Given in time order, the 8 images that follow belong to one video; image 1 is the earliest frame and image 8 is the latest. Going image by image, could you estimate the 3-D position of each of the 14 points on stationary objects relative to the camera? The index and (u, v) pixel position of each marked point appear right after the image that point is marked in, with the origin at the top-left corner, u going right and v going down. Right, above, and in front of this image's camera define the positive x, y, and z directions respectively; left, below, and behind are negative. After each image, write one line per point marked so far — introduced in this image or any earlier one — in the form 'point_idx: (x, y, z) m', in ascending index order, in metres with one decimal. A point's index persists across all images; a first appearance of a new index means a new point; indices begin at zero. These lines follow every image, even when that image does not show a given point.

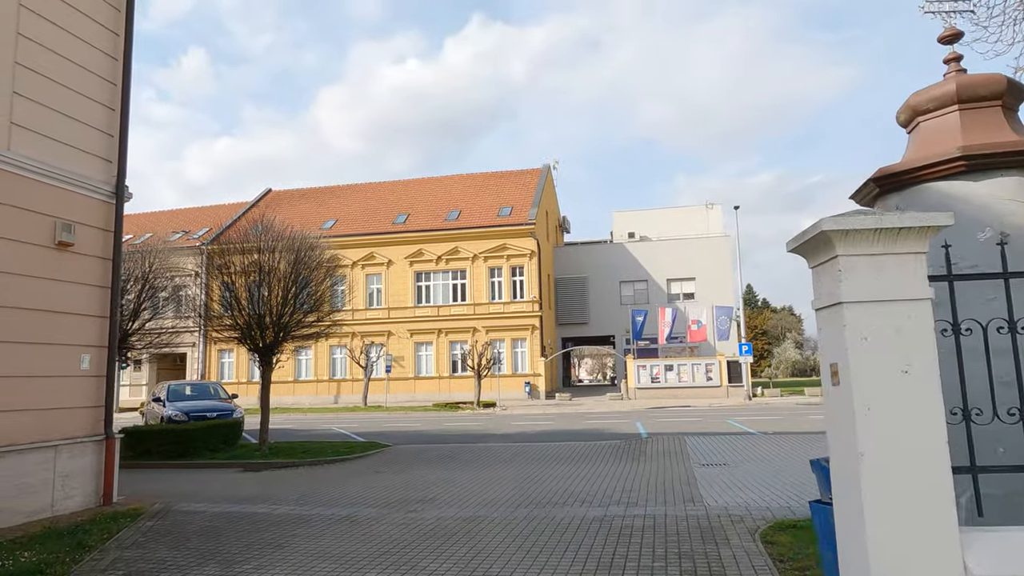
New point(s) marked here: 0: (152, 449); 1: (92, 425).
0: (-7.9, -3.6, +14.7) m
1: (-5.9, -1.9, +9.4) m
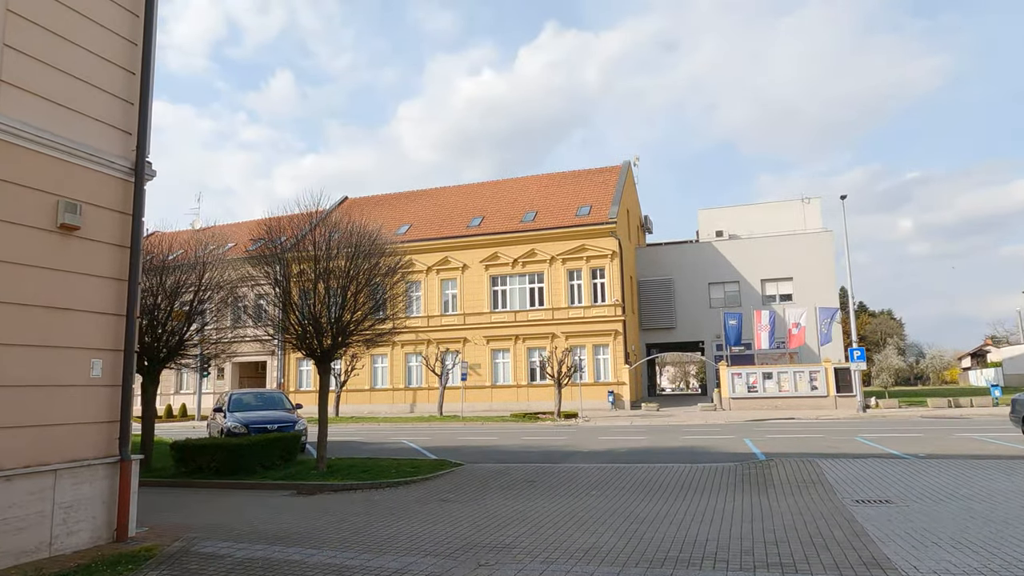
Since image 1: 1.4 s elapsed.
0: (-6.2, -3.6, +13.3) m
1: (-4.8, -1.8, +7.9) m
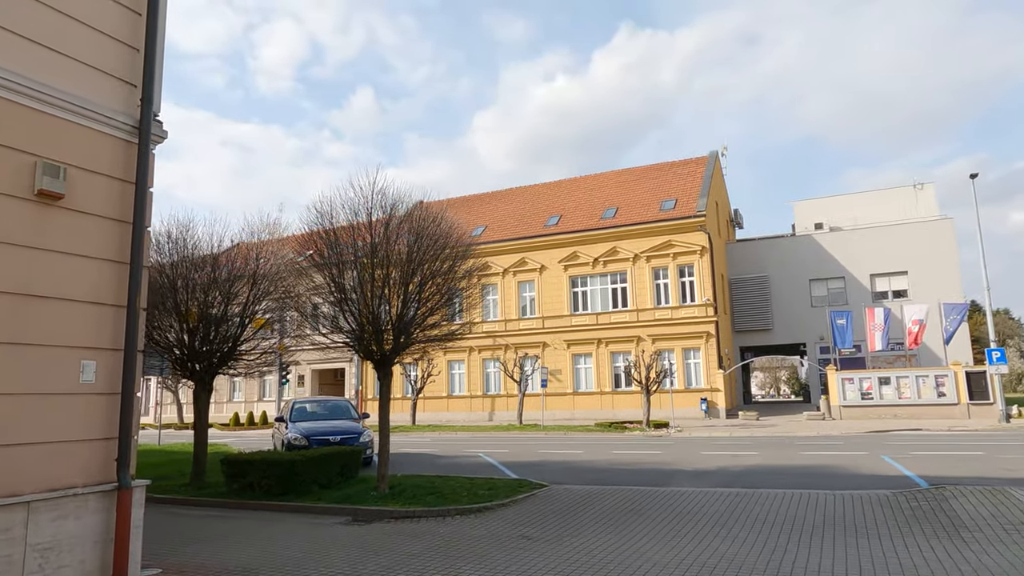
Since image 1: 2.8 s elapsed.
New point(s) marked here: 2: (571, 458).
0: (-4.6, -3.5, +11.8) m
1: (-3.9, -1.7, +6.3) m
2: (+1.5, -4.3, +16.8) m
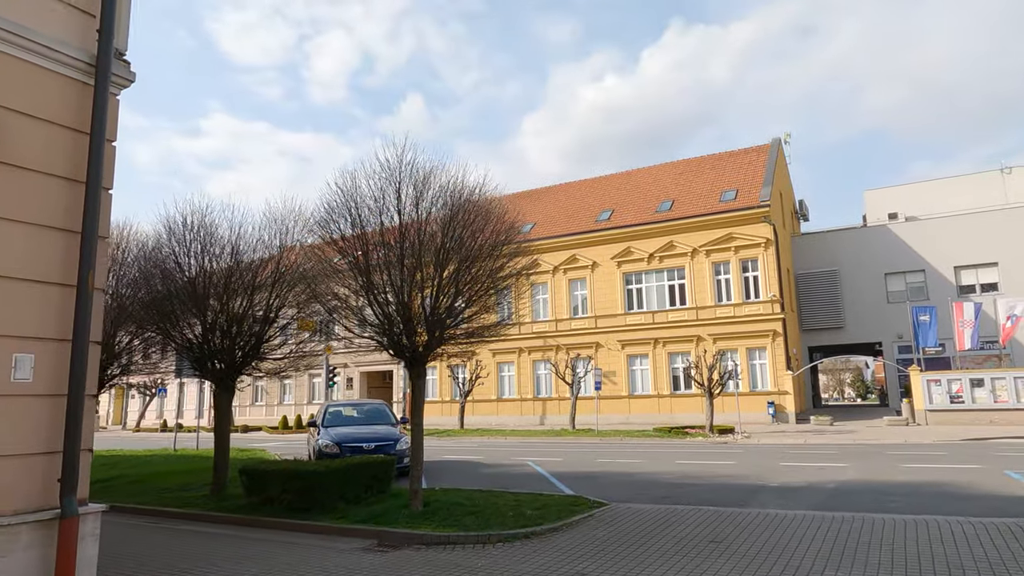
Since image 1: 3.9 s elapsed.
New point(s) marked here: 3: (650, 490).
0: (-3.7, -3.3, +10.5) m
1: (-3.5, -1.5, +4.9) m
2: (+2.7, -4.1, +15.0) m
3: (+2.4, -3.5, +11.7) m
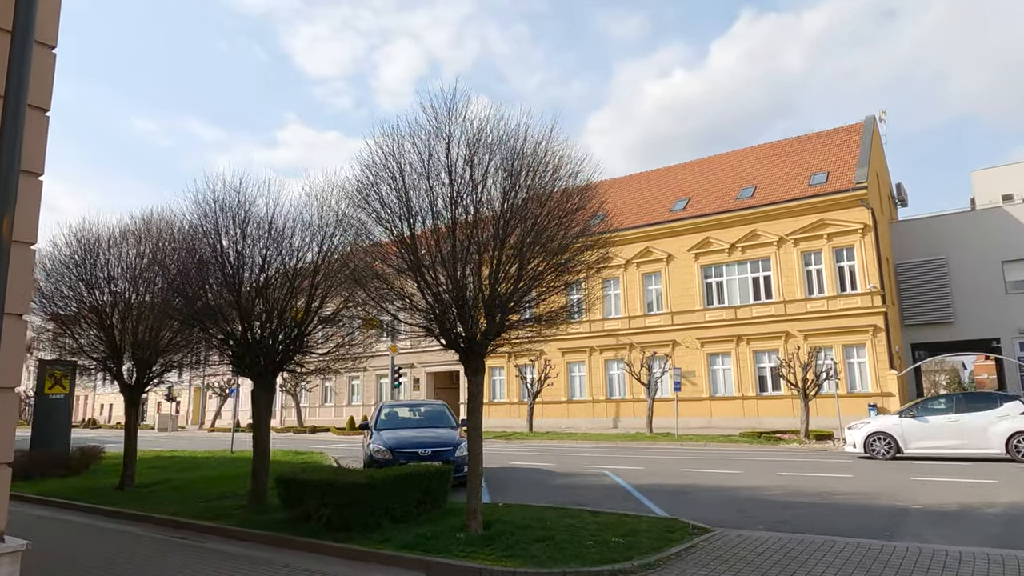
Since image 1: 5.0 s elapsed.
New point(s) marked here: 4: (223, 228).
0: (-2.7, -3.1, +9.0) m
1: (-3.1, -1.2, +3.5) m
2: (+4.2, -3.8, +12.9) m
3: (+3.5, -3.2, +9.6) m
4: (-5.2, +1.1, +11.9) m
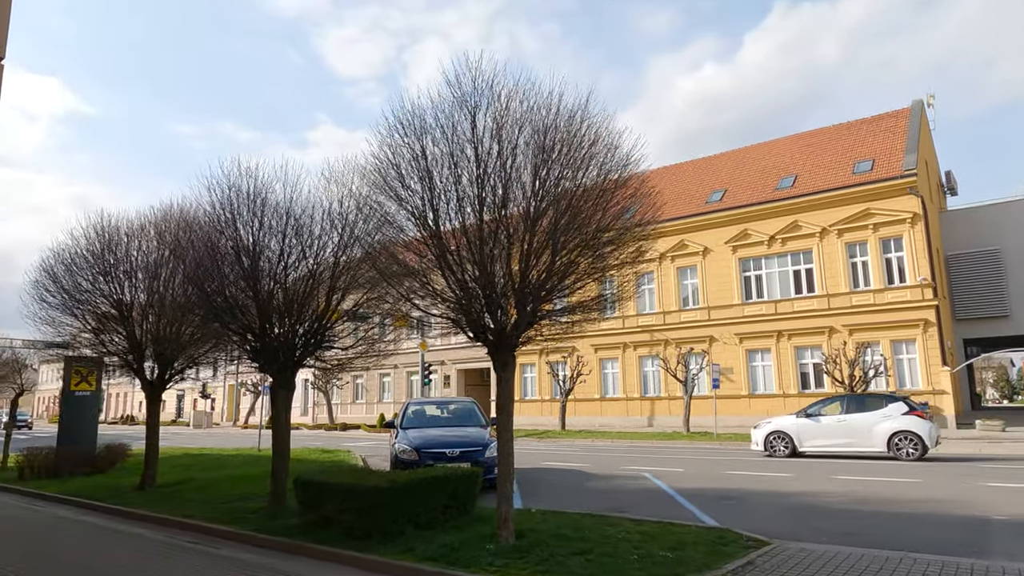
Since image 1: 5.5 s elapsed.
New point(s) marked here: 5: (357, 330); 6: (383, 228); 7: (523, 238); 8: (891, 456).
0: (-2.3, -2.9, +8.4) m
1: (-2.9, -1.1, +2.9) m
2: (+4.8, -3.6, +11.9) m
3: (+4.0, -3.0, +8.7) m
4: (-4.7, +1.2, +11.4) m
5: (-2.8, -0.8, +11.9) m
6: (-1.7, +0.8, +8.8) m
7: (+0.1, +0.6, +7.9) m
8: (+10.0, -4.2, +16.4) m
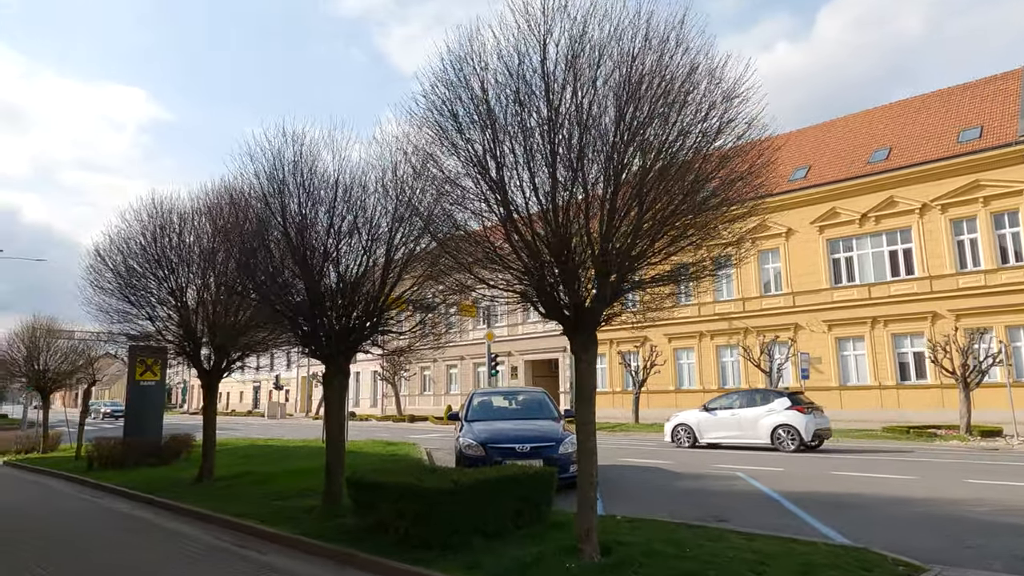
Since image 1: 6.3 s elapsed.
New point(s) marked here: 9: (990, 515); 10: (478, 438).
0: (-1.4, -2.6, +7.4) m
1: (-2.6, -0.9, +1.9) m
2: (+6.0, -3.1, +10.2) m
3: (+4.9, -2.6, +7.0) m
4: (-3.5, +1.5, +10.5) m
5: (-1.6, -0.4, +10.9) m
6: (-0.8, +1.1, +7.7) m
7: (+0.9, +0.9, +6.6) m
8: (+11.7, -3.7, +14.1) m
9: (+6.0, -2.8, +8.2) m
10: (-0.5, -2.4, +10.7) m
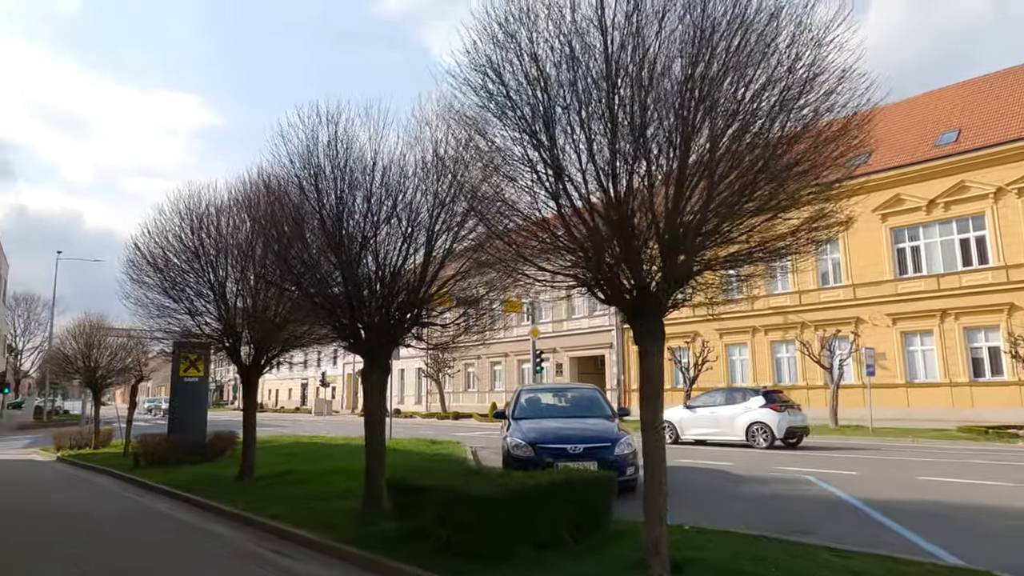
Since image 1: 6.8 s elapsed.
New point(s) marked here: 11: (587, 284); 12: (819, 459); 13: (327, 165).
0: (-0.8, -2.5, +6.8) m
1: (-2.4, -0.8, +1.4) m
2: (+6.7, -2.9, +9.1) m
3: (+5.4, -2.4, +6.0) m
4: (-2.8, +1.7, +10.0) m
5: (-0.8, -0.3, +10.2) m
6: (-0.3, +1.3, +7.0) m
7: (+1.4, +1.1, +5.8) m
8: (+12.6, -3.4, +12.6) m
9: (+6.6, -2.6, +7.1) m
10: (+0.2, -2.2, +10.0) m
11: (+0.7, 0.0, +6.4) m
12: (+6.4, -3.5, +13.6) m
13: (-2.8, +1.8, +10.1) m
